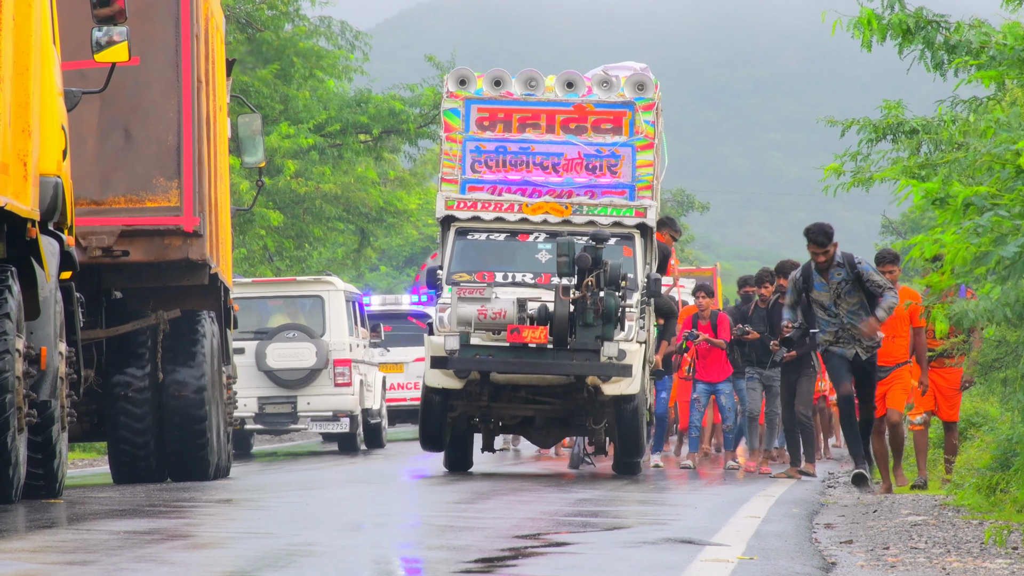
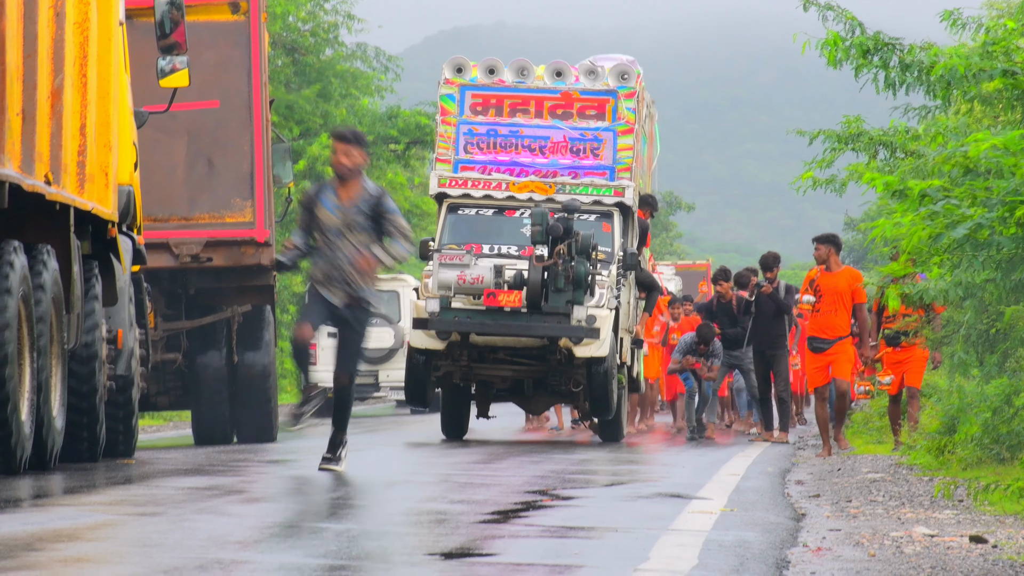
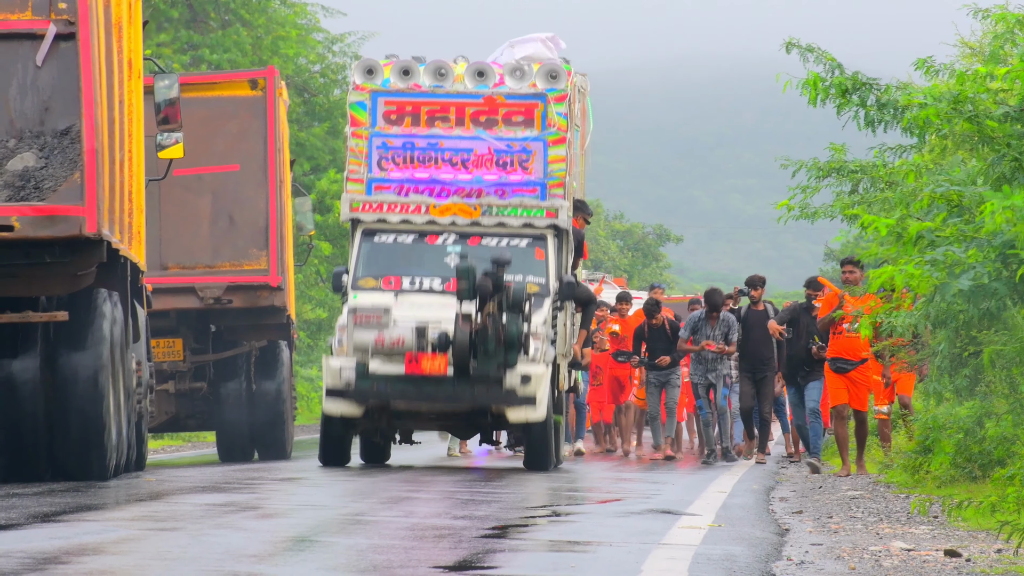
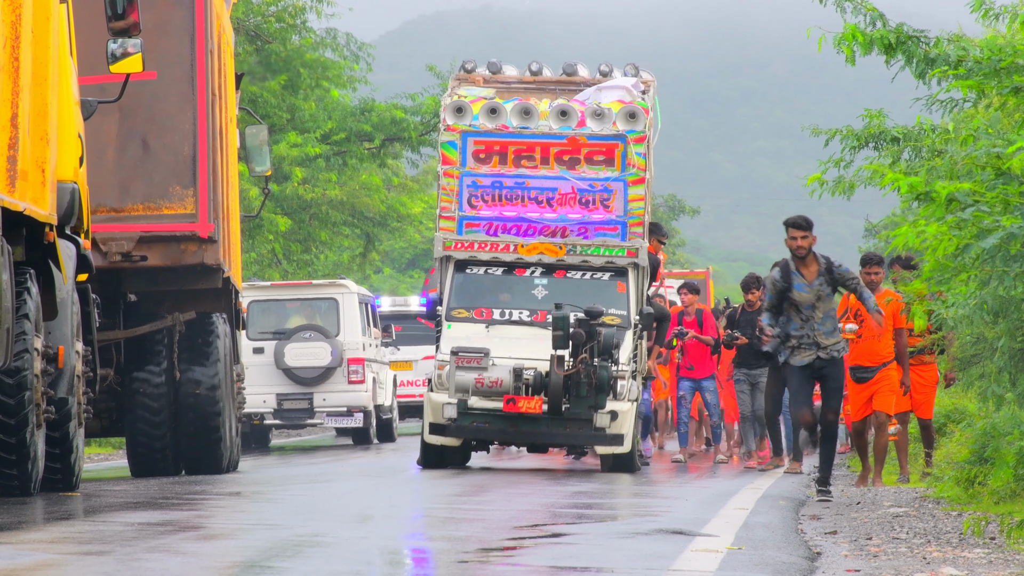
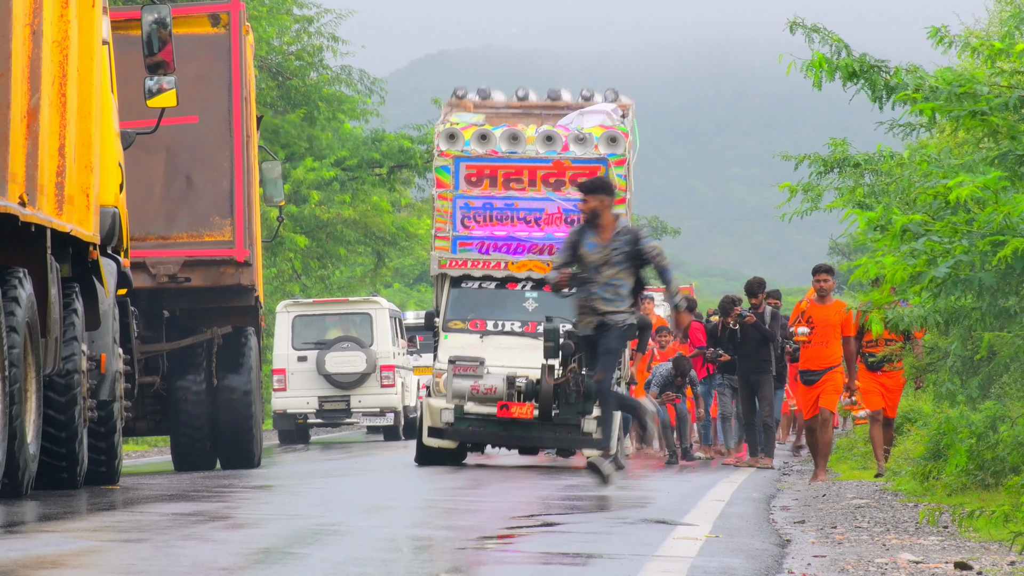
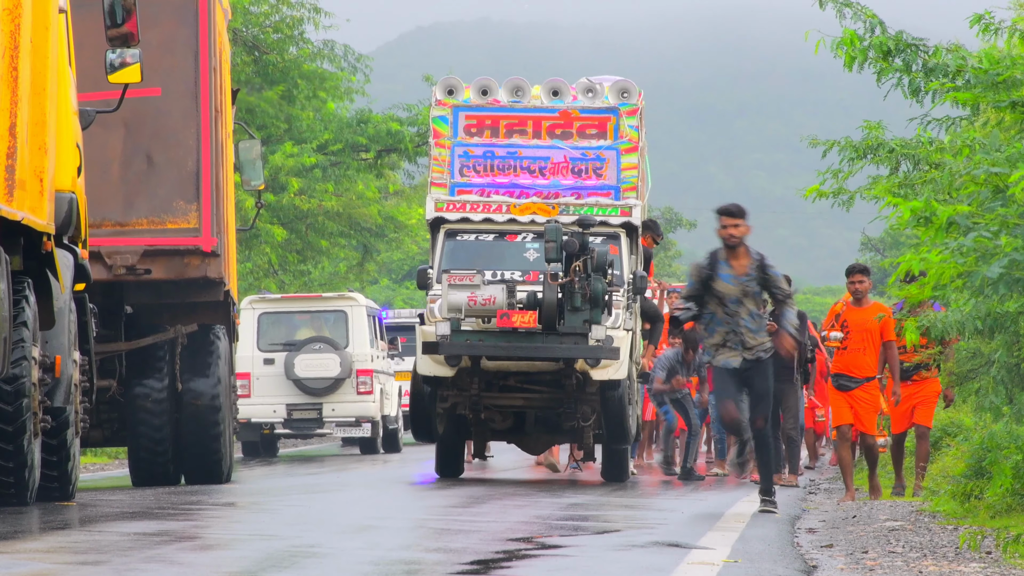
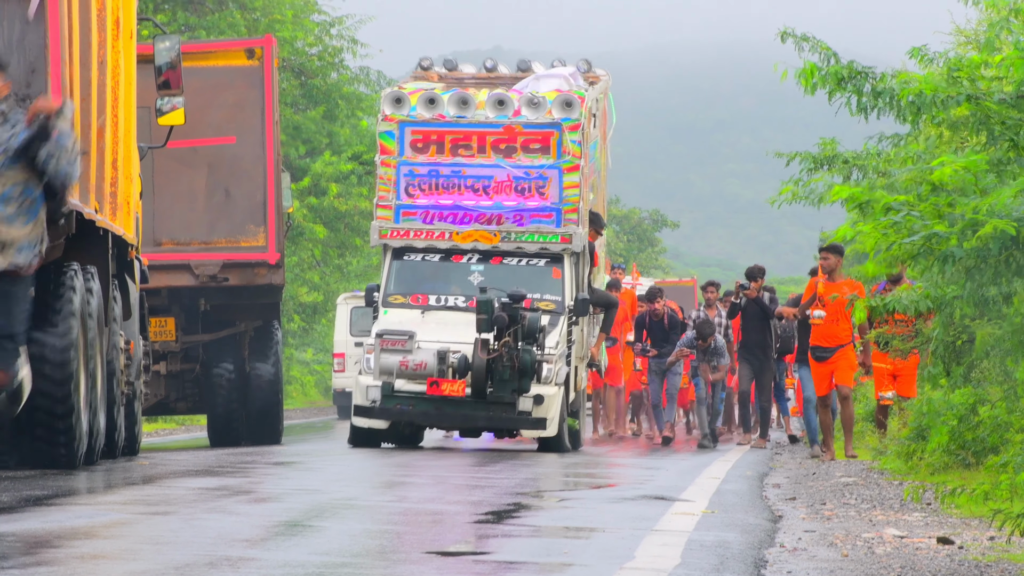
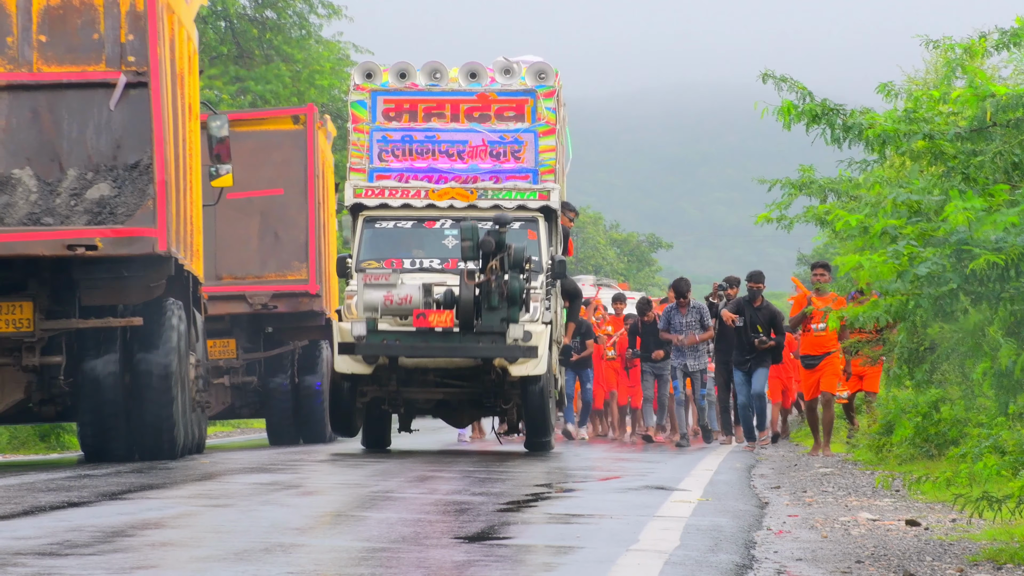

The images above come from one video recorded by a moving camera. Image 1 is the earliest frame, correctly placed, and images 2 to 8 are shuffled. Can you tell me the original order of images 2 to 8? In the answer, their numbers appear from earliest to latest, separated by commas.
4, 6, 5, 2, 7, 3, 8
